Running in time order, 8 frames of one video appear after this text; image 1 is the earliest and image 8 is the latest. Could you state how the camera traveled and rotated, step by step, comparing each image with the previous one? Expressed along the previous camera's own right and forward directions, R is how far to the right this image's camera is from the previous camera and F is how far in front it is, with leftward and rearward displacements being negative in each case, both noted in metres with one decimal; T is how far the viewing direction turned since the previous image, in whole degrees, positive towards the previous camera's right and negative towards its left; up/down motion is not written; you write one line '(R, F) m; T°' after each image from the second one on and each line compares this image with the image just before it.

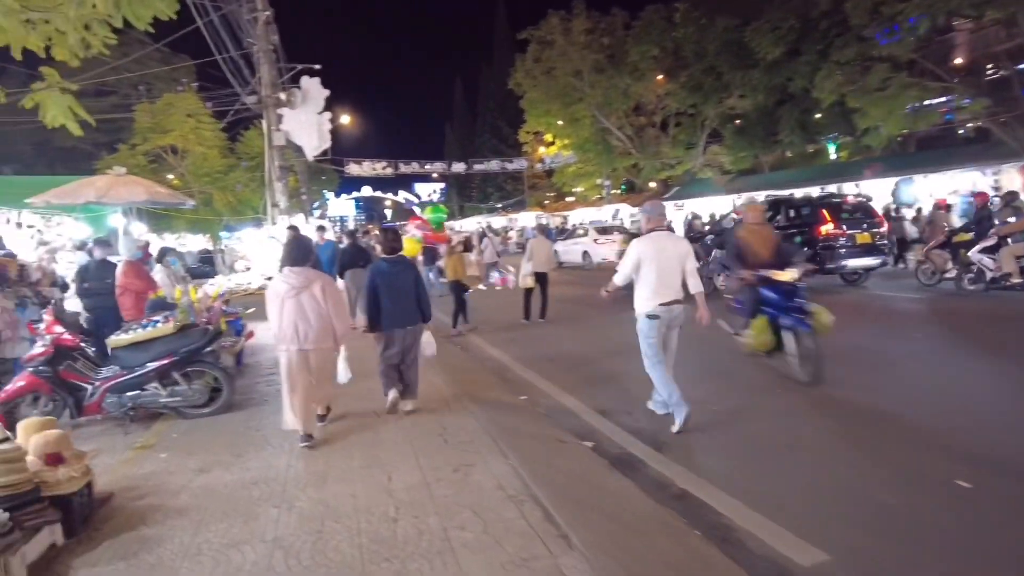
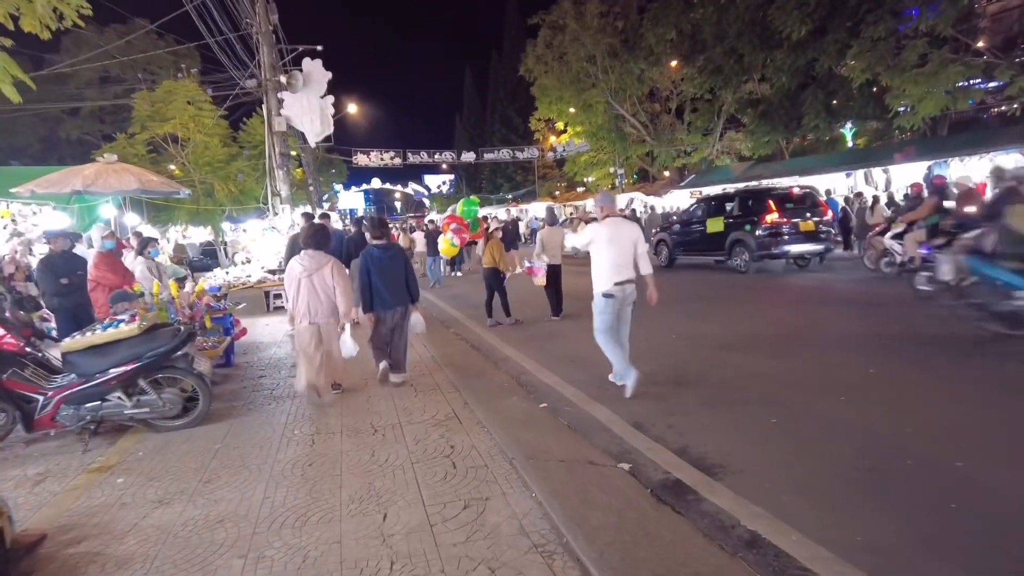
(-0.1, +1.0) m; -1°
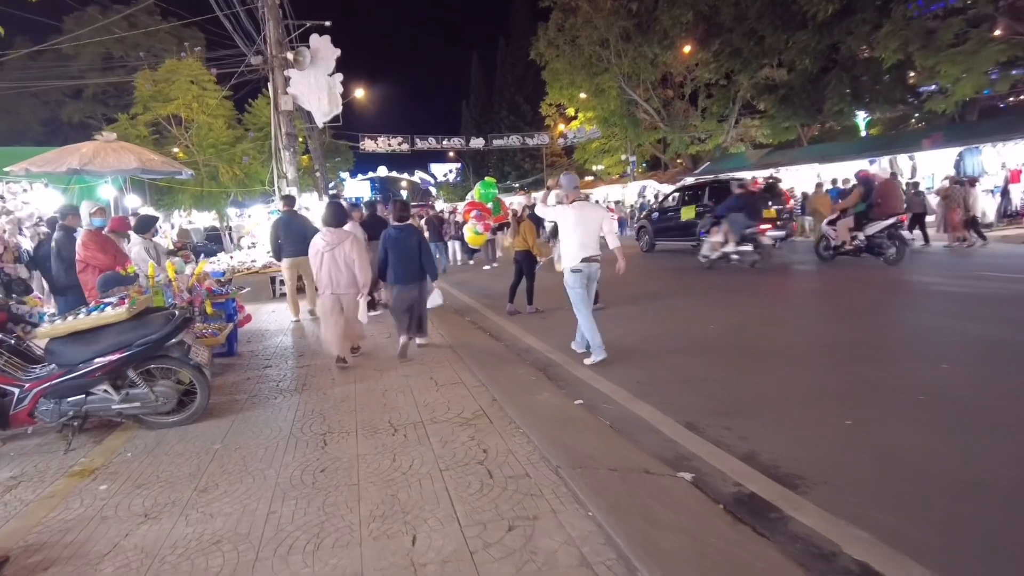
(-0.2, +0.7) m; 0°
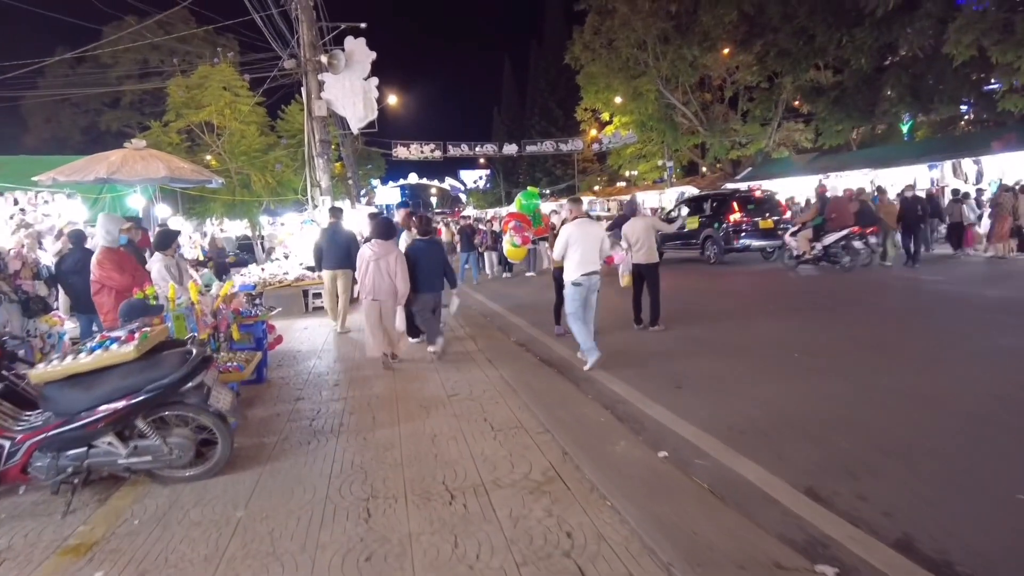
(-0.3, +0.9) m; -2°
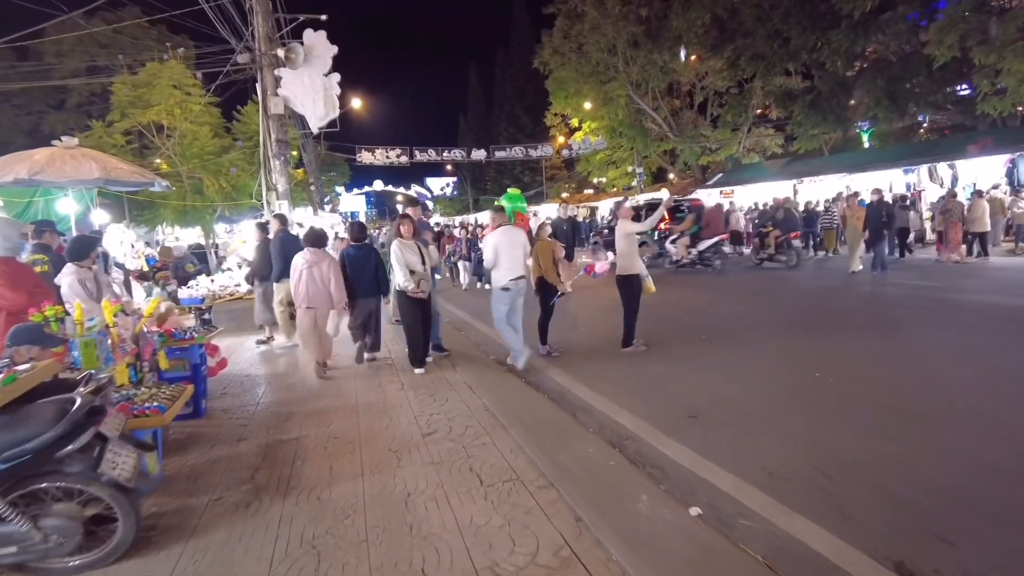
(-0.2, +1.0) m; +3°
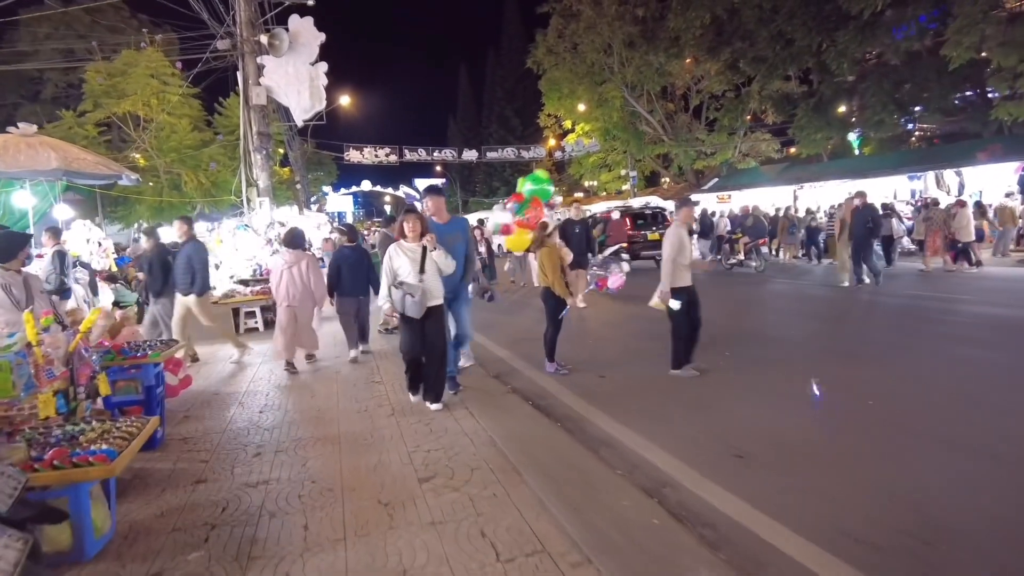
(-0.2, +0.9) m; +1°
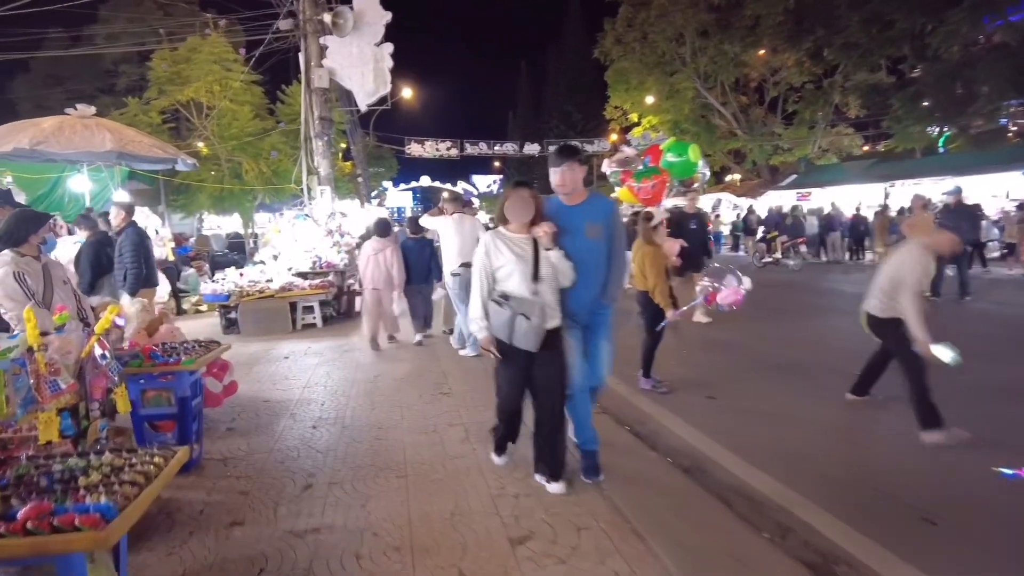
(-0.4, +1.0) m; -5°
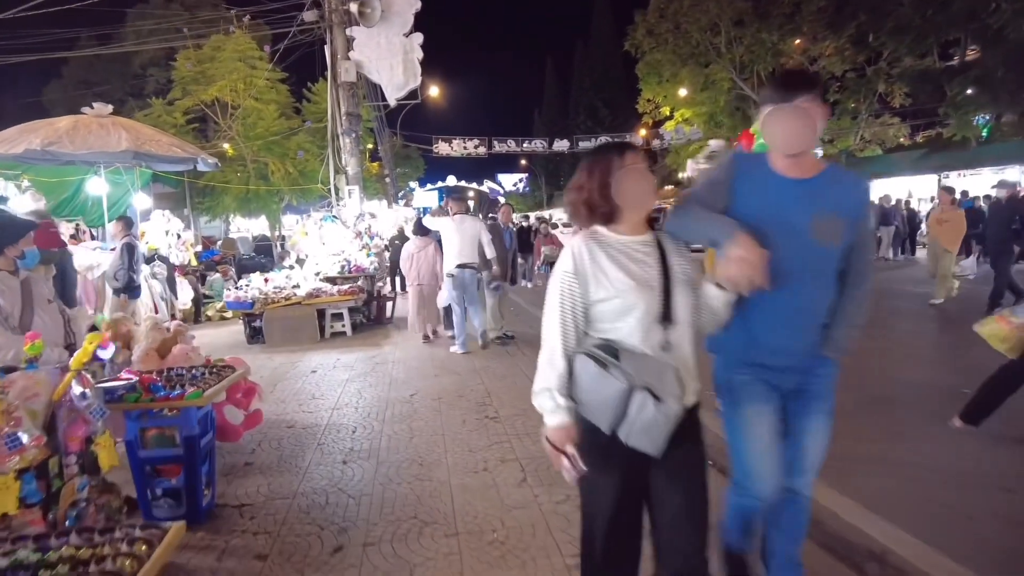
(-0.2, +0.8) m; -2°
